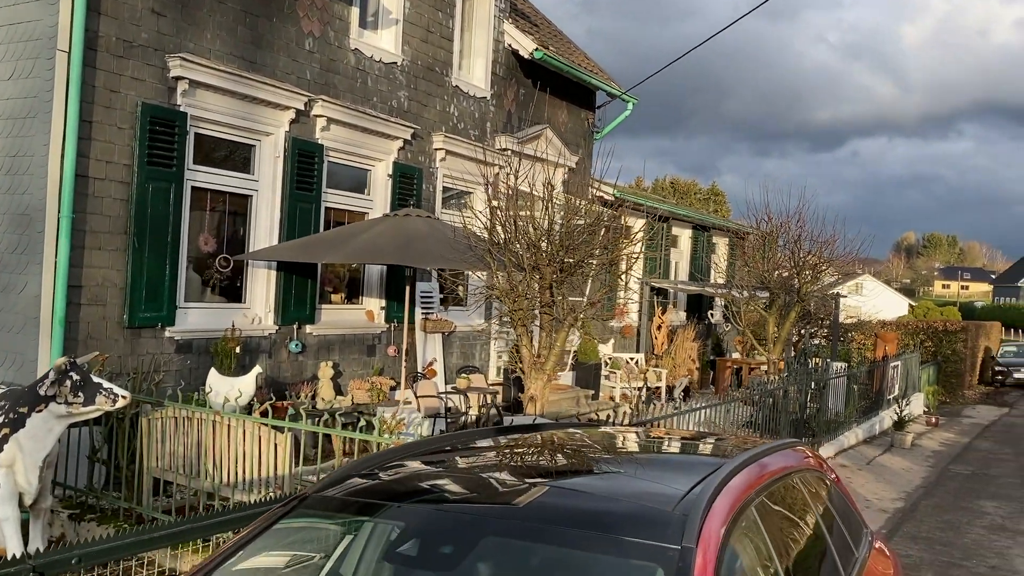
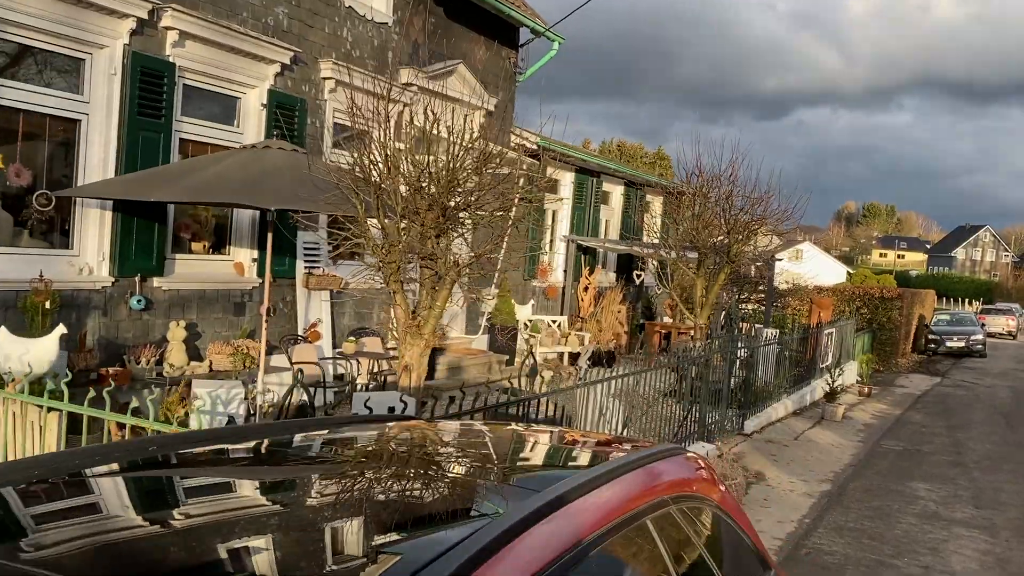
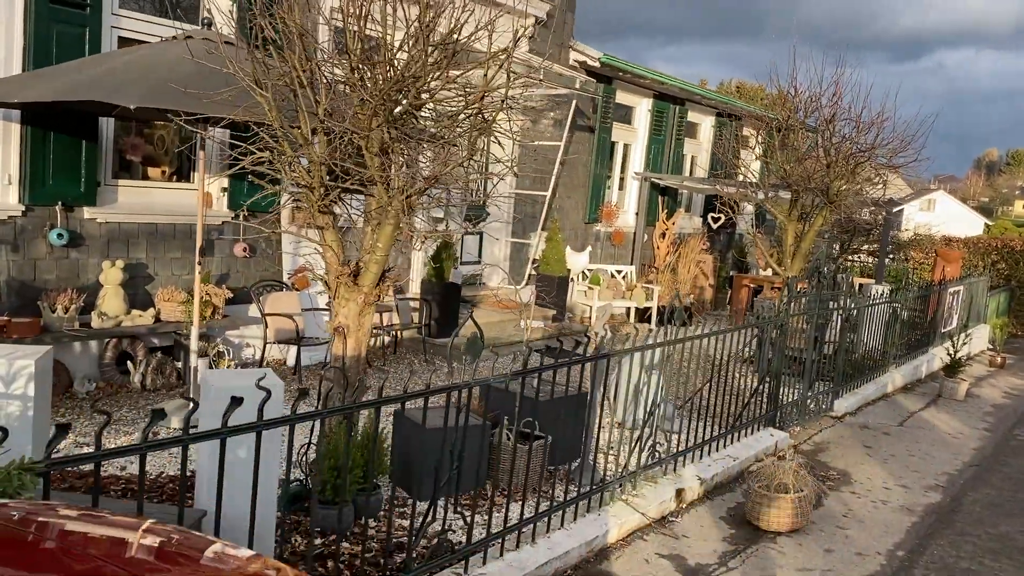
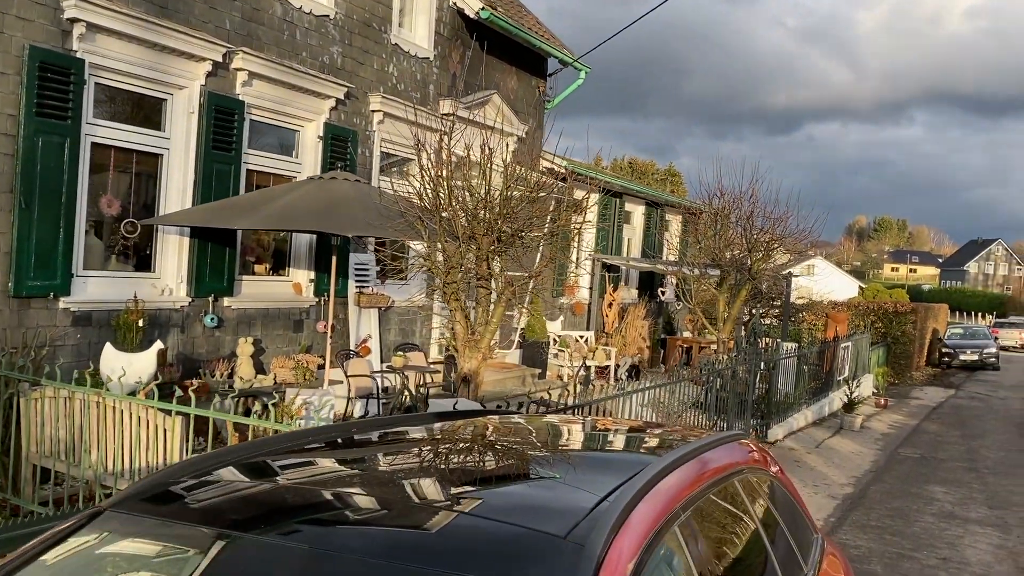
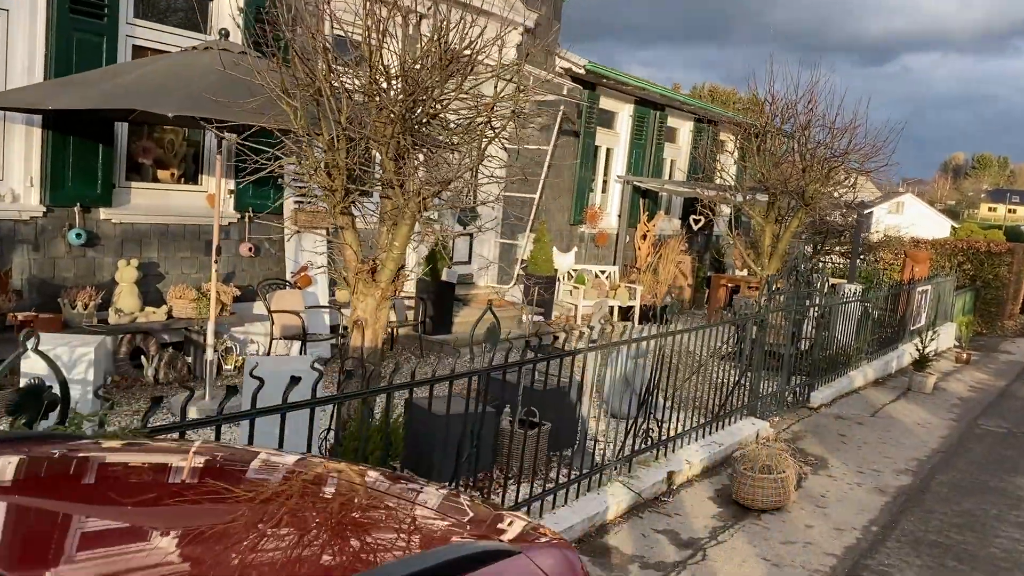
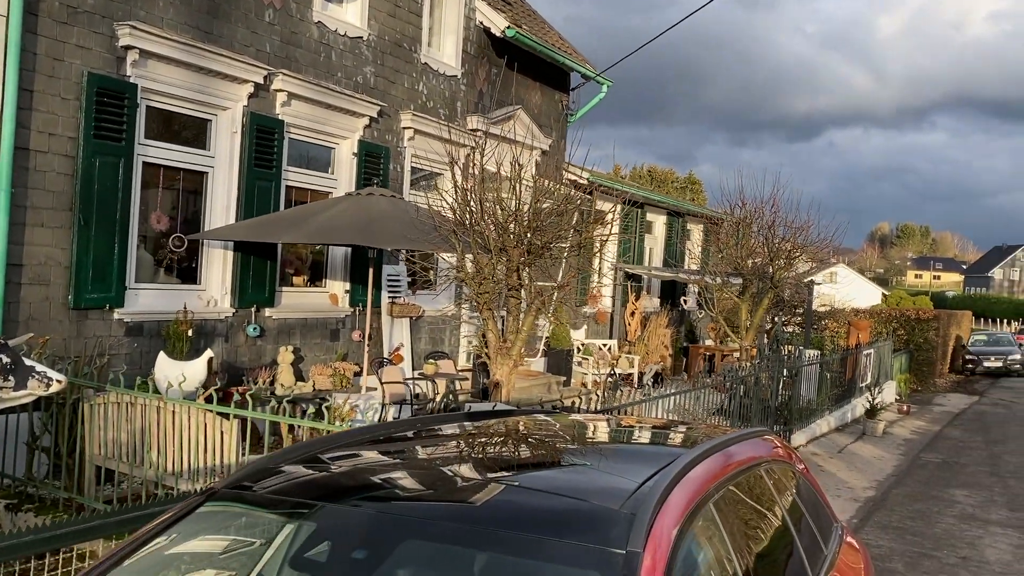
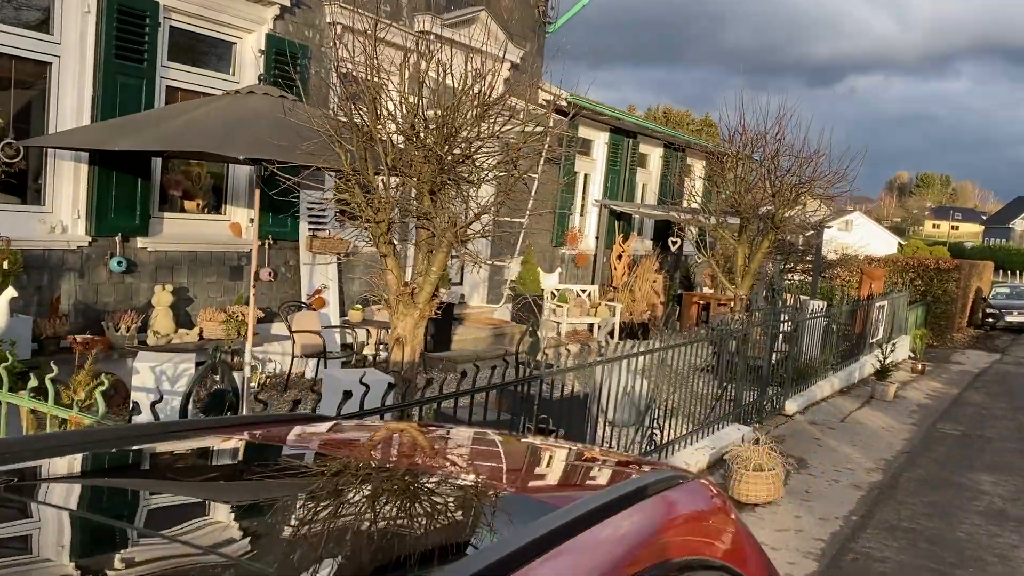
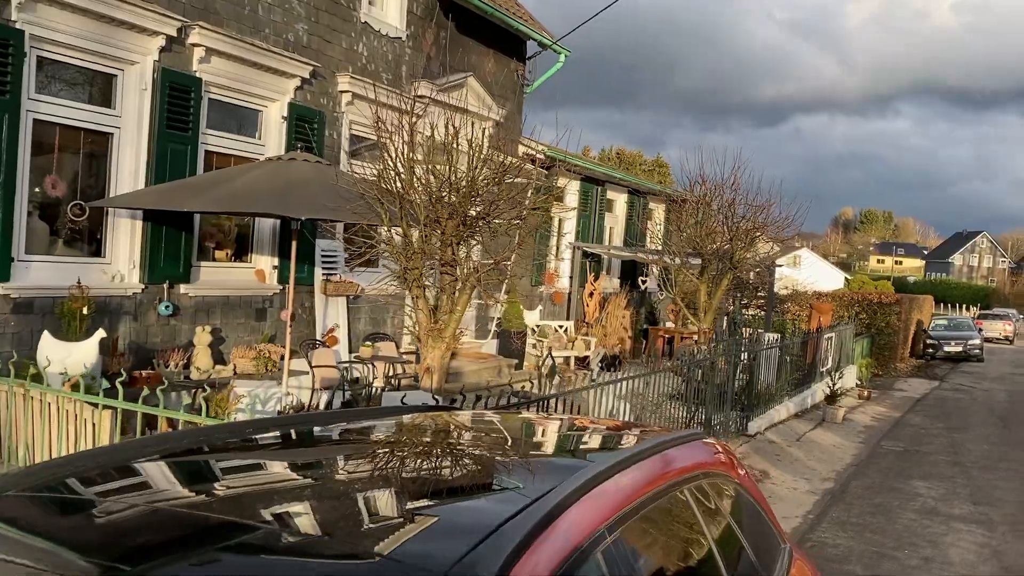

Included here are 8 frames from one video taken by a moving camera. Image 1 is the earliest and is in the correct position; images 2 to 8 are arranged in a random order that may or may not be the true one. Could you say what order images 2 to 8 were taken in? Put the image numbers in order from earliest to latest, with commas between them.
6, 4, 8, 2, 7, 5, 3
